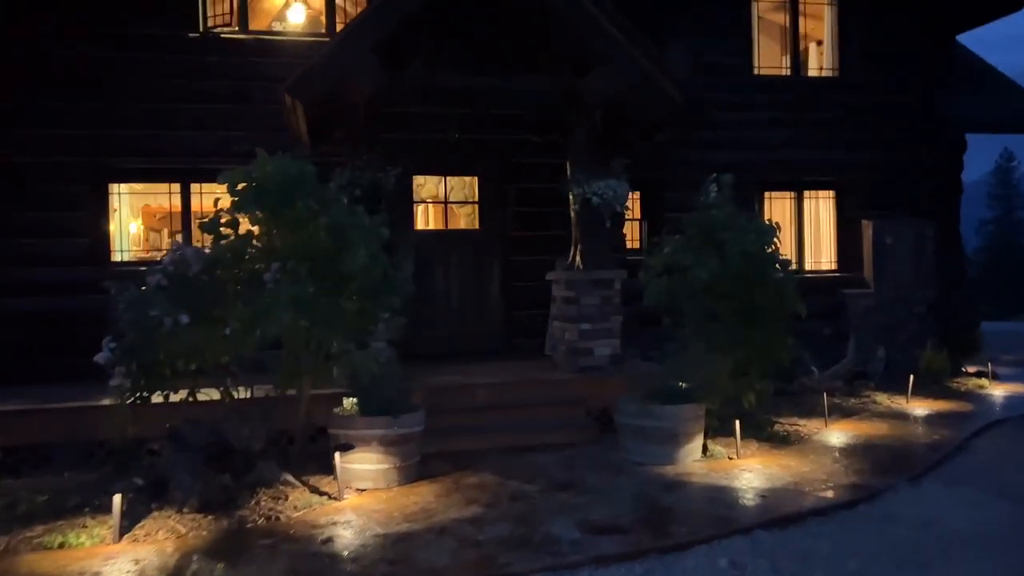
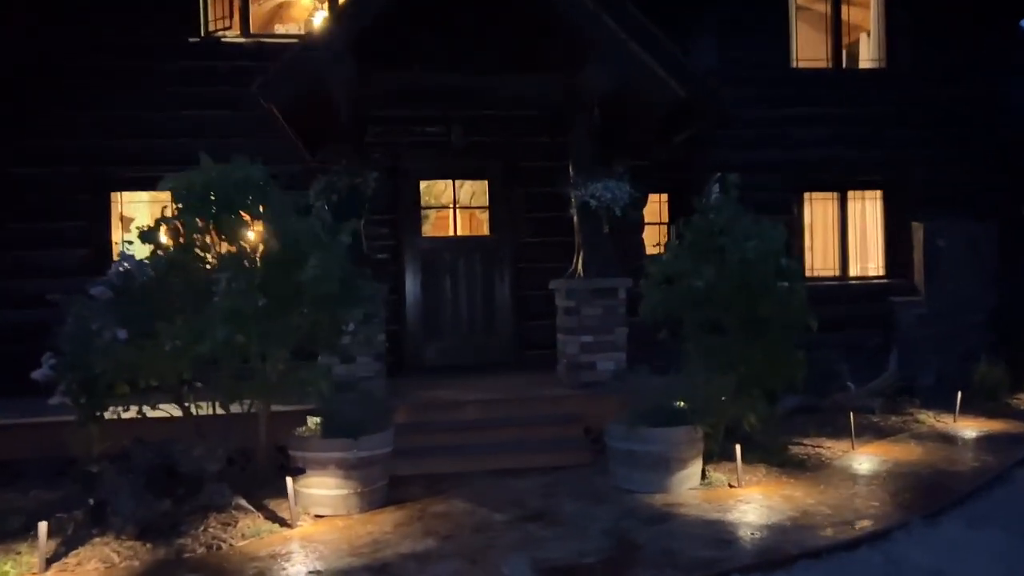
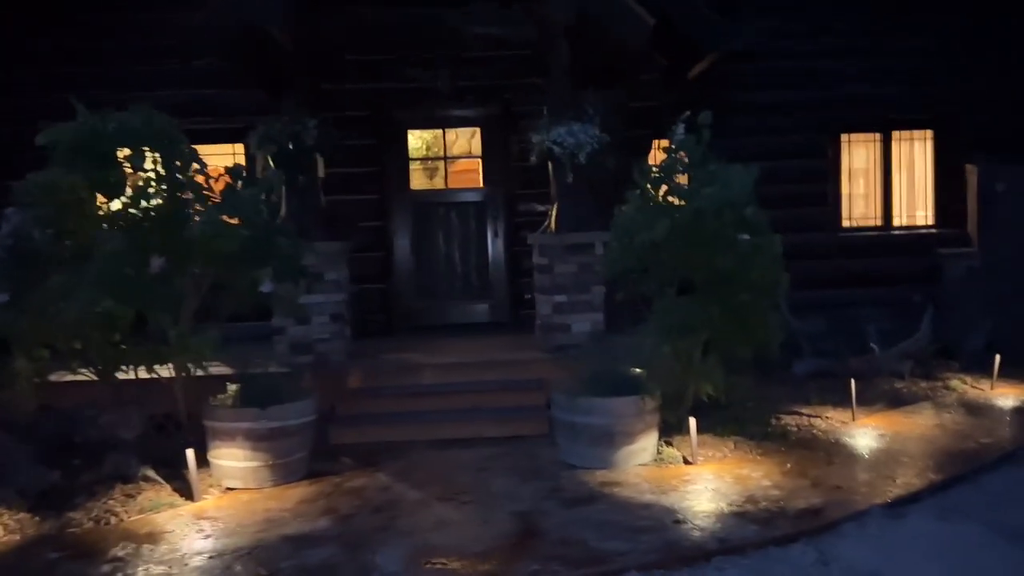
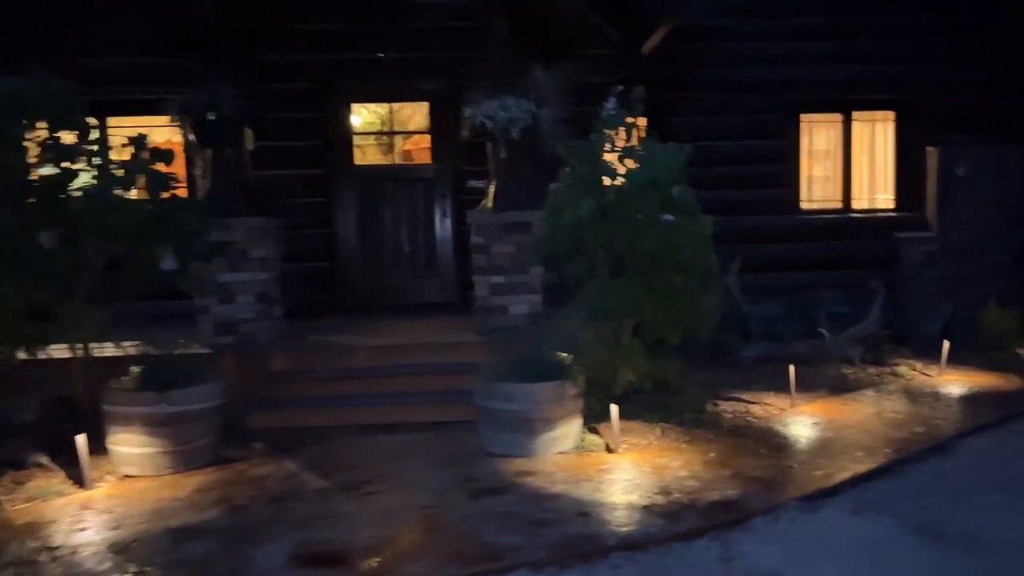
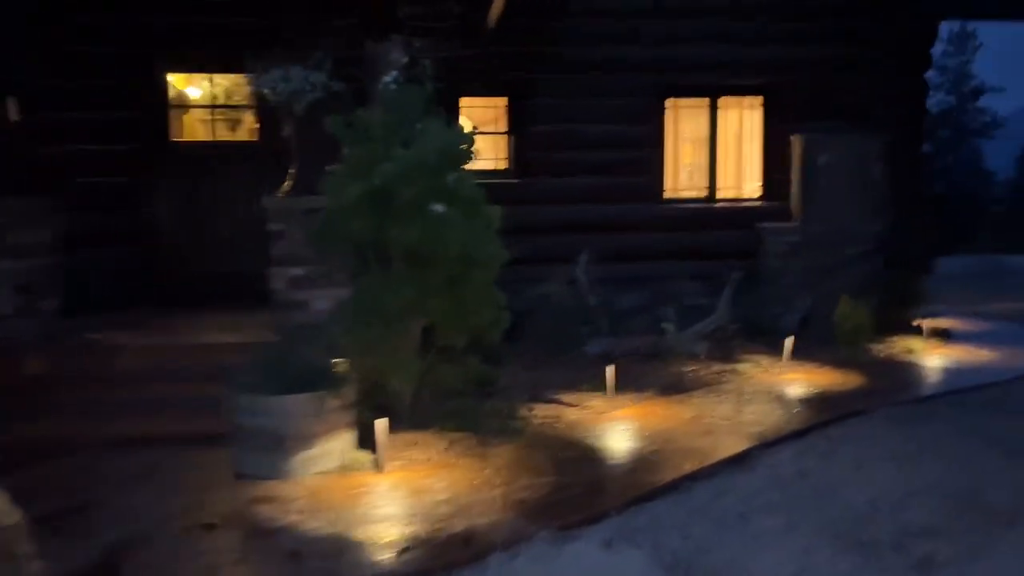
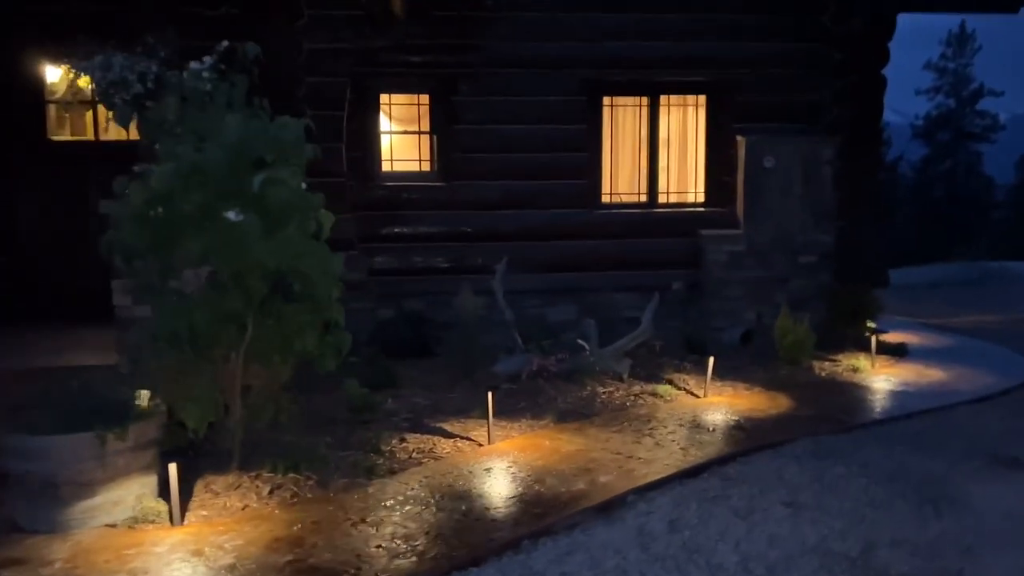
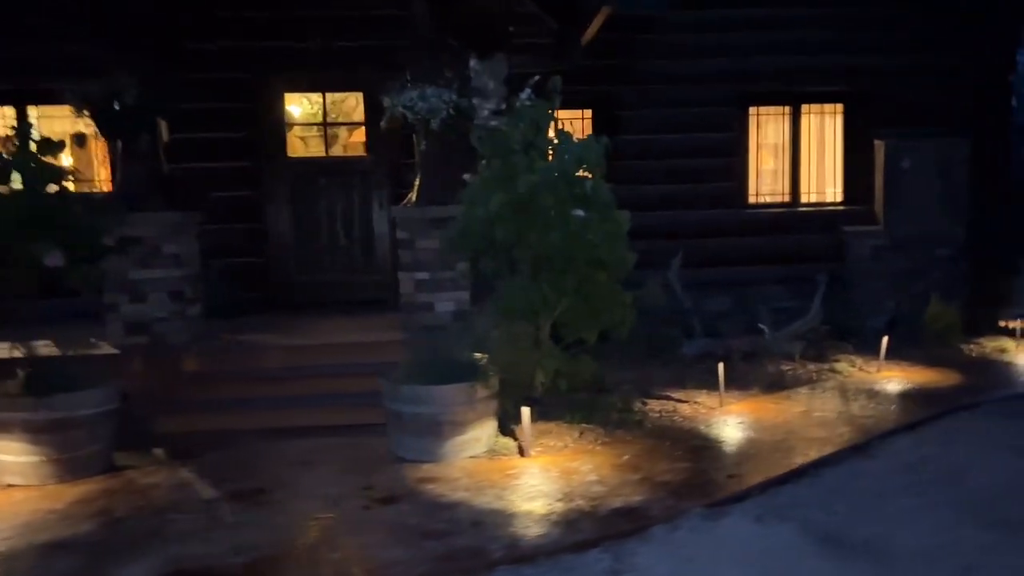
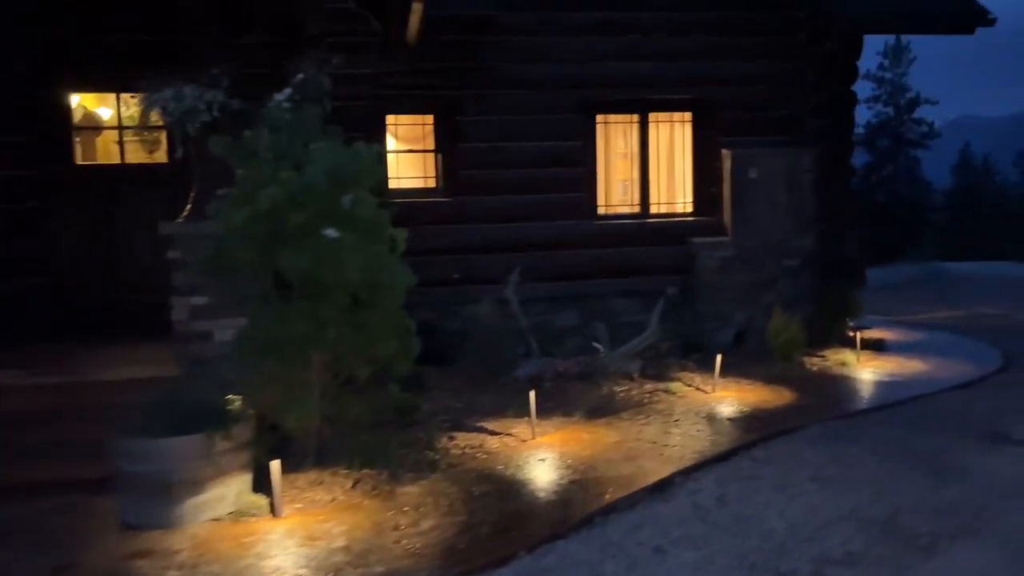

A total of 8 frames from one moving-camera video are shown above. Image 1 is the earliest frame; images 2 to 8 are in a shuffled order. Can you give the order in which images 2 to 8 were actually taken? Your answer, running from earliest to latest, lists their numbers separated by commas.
2, 3, 4, 7, 5, 8, 6
